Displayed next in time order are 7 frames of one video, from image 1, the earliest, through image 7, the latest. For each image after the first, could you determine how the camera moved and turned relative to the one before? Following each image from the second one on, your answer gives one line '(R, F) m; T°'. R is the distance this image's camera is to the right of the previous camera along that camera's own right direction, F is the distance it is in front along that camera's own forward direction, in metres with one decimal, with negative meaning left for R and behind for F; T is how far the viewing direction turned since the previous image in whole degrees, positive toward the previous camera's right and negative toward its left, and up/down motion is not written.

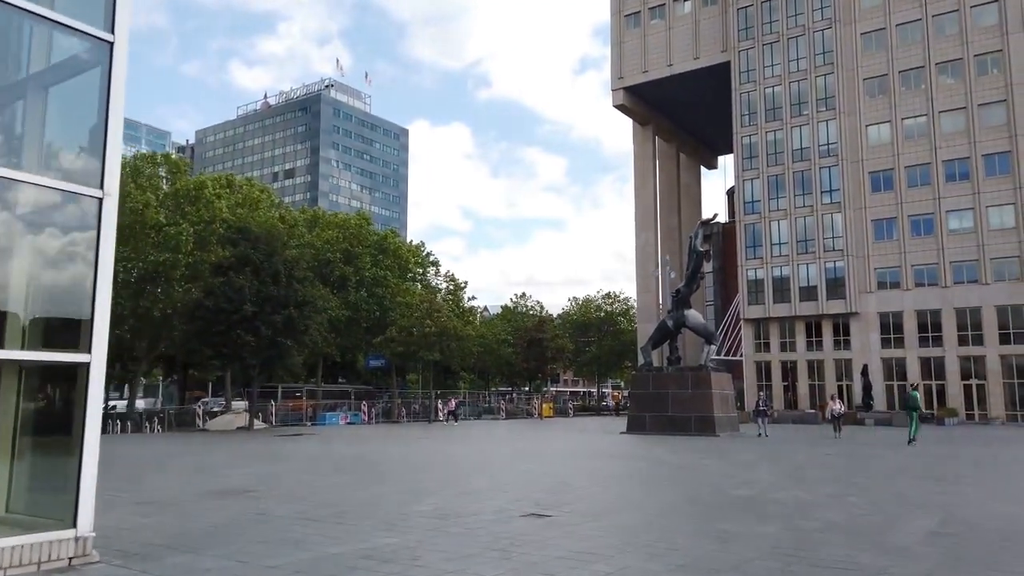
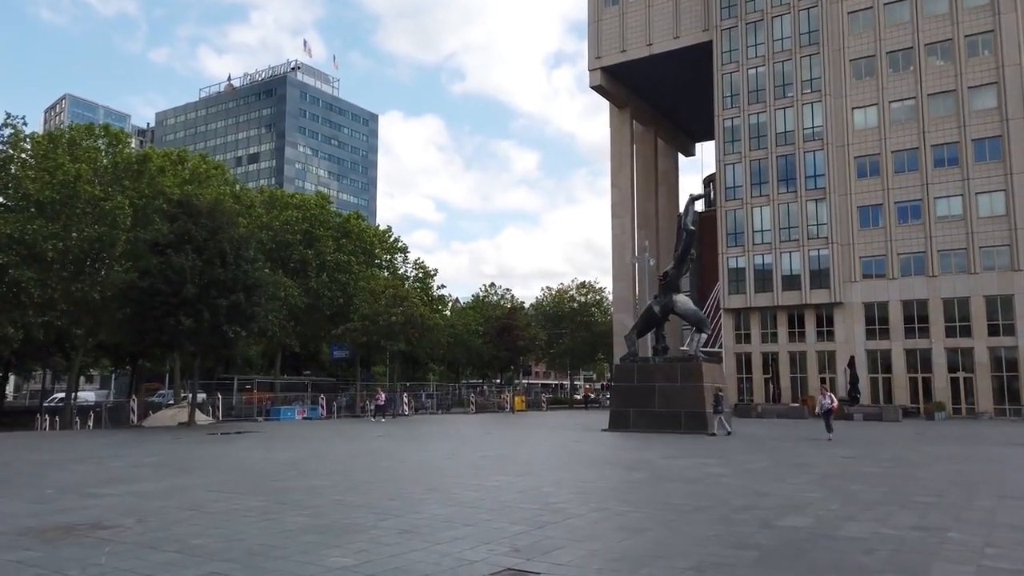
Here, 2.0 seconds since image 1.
(0.0, +2.9) m; +2°
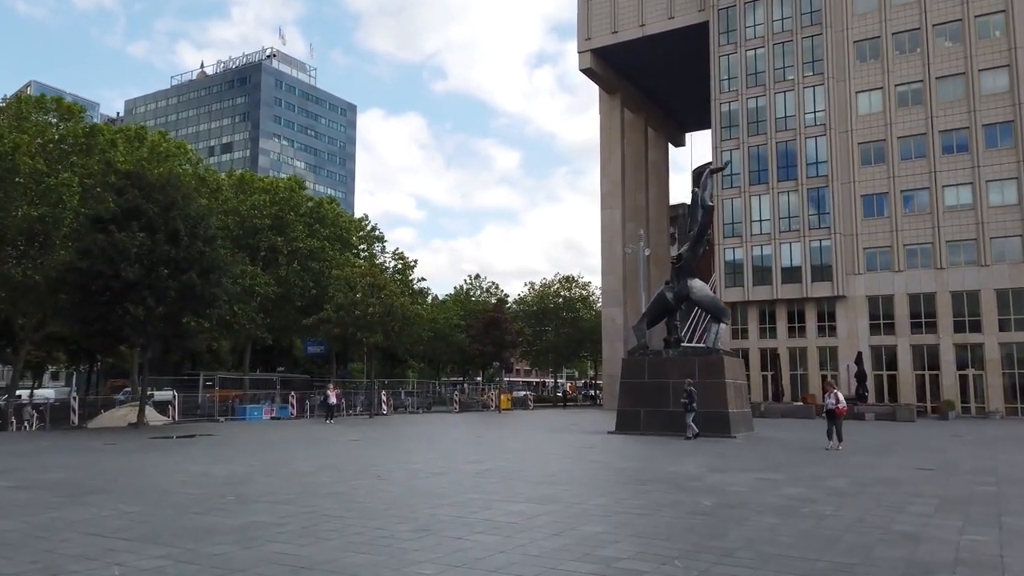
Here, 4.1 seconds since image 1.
(-0.5, +3.2) m; +2°
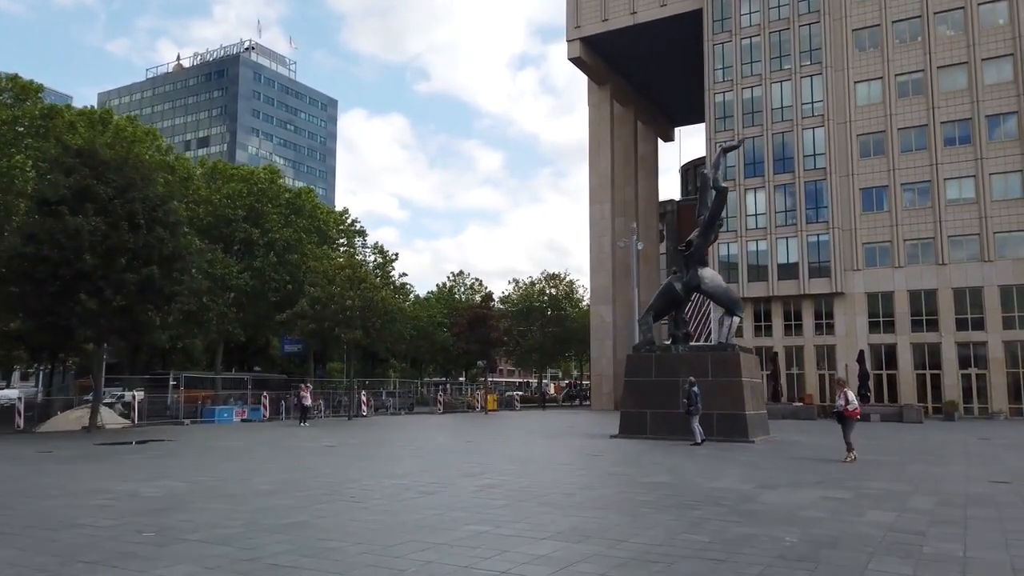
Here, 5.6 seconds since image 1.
(-0.3, +2.2) m; +1°
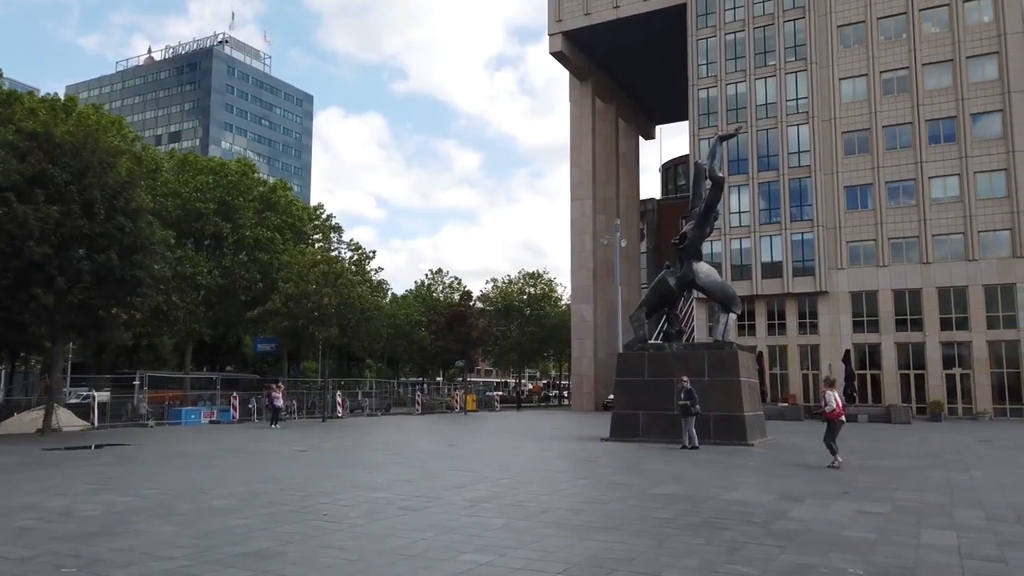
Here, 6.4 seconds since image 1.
(-0.2, +1.2) m; +2°
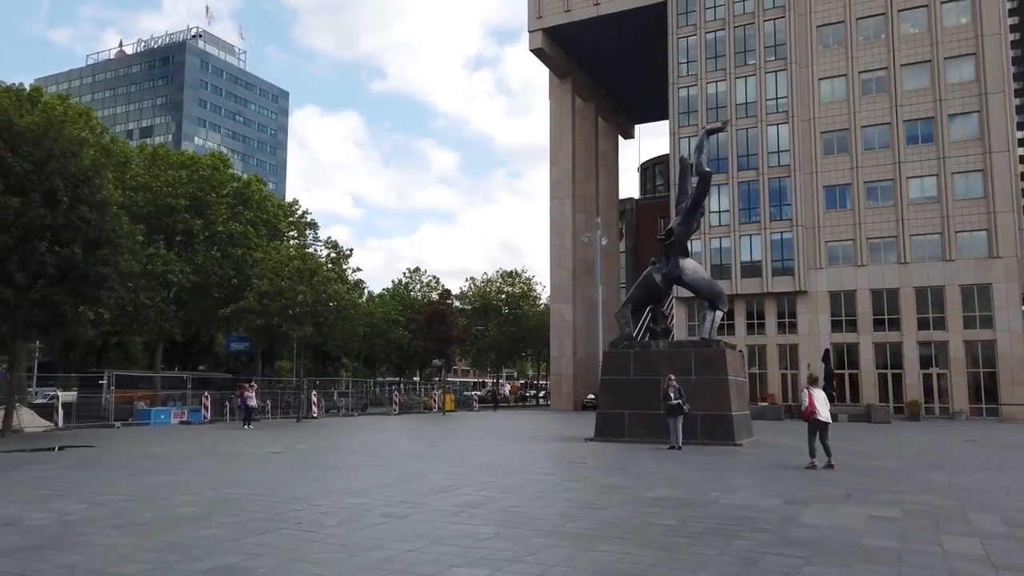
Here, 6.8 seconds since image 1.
(-0.1, +0.6) m; +2°
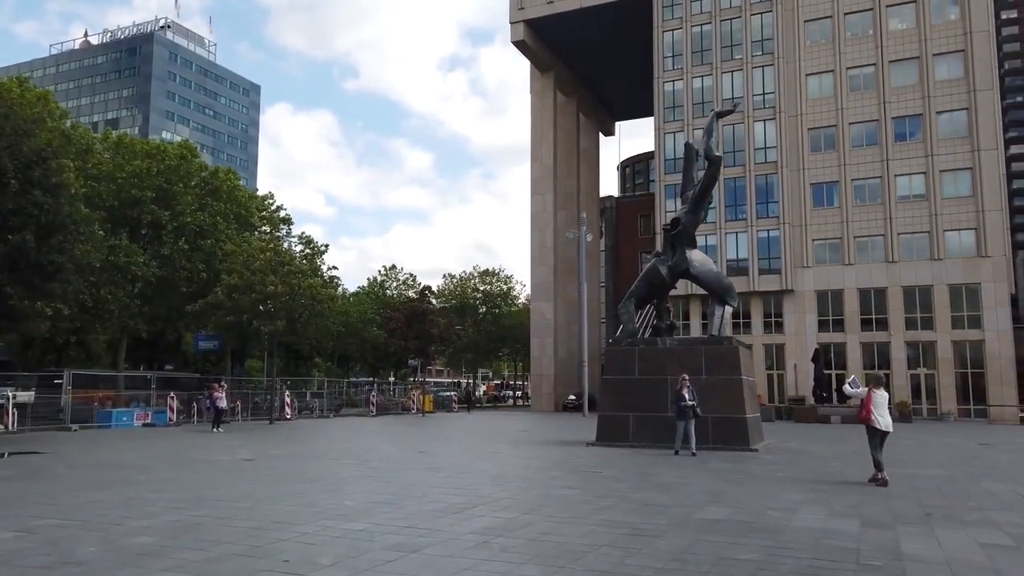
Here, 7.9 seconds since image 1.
(-0.5, +1.5) m; +2°
